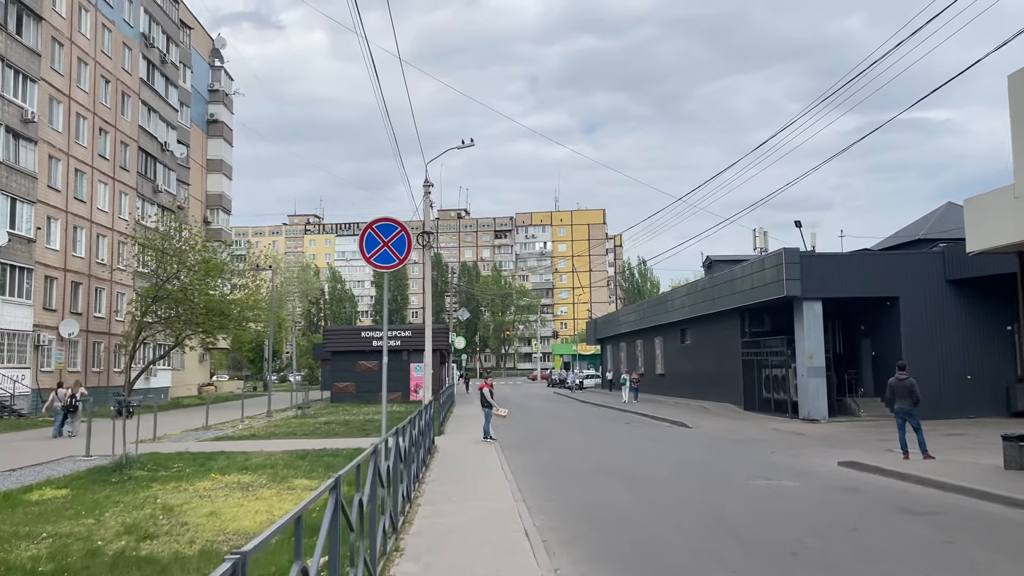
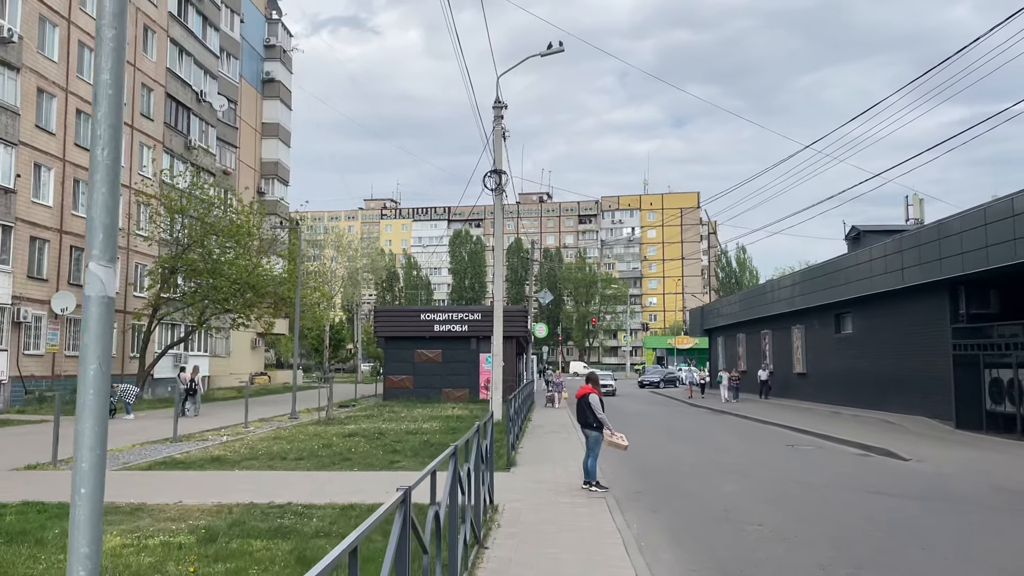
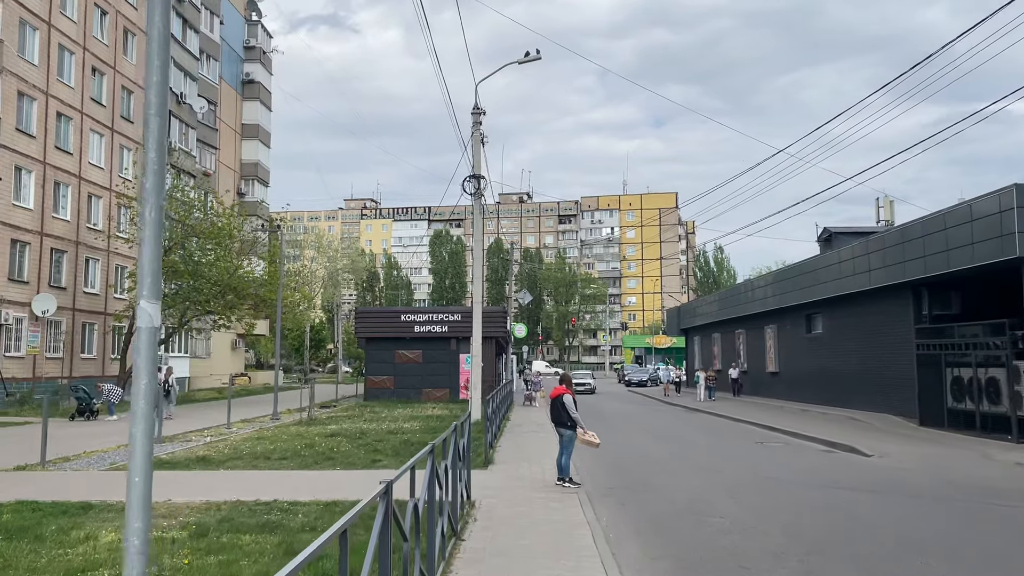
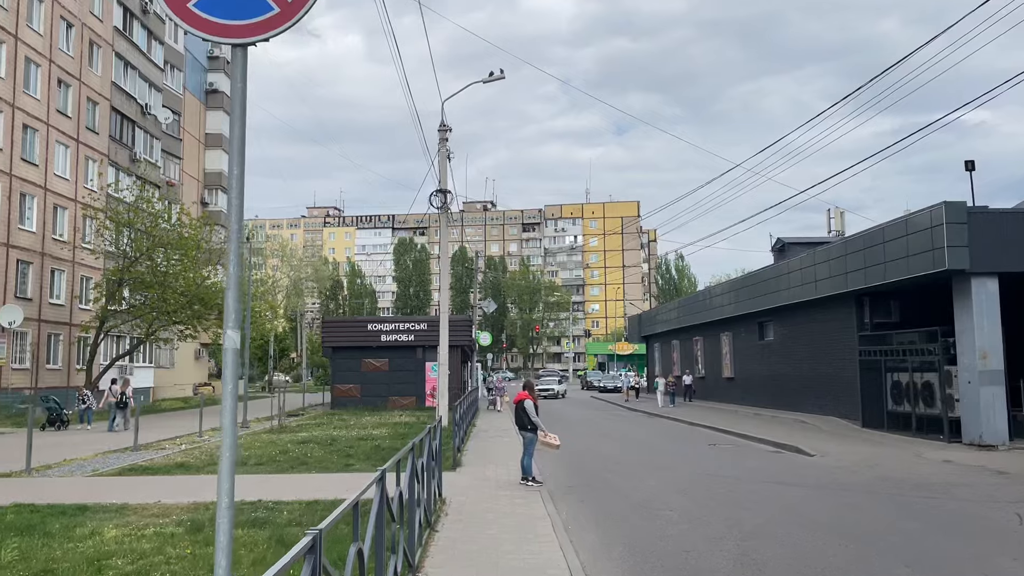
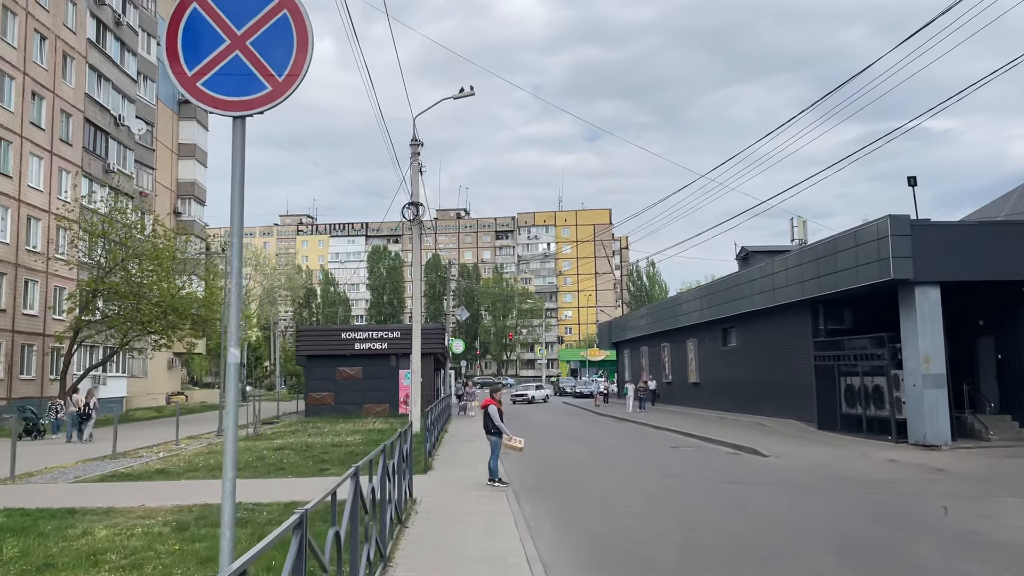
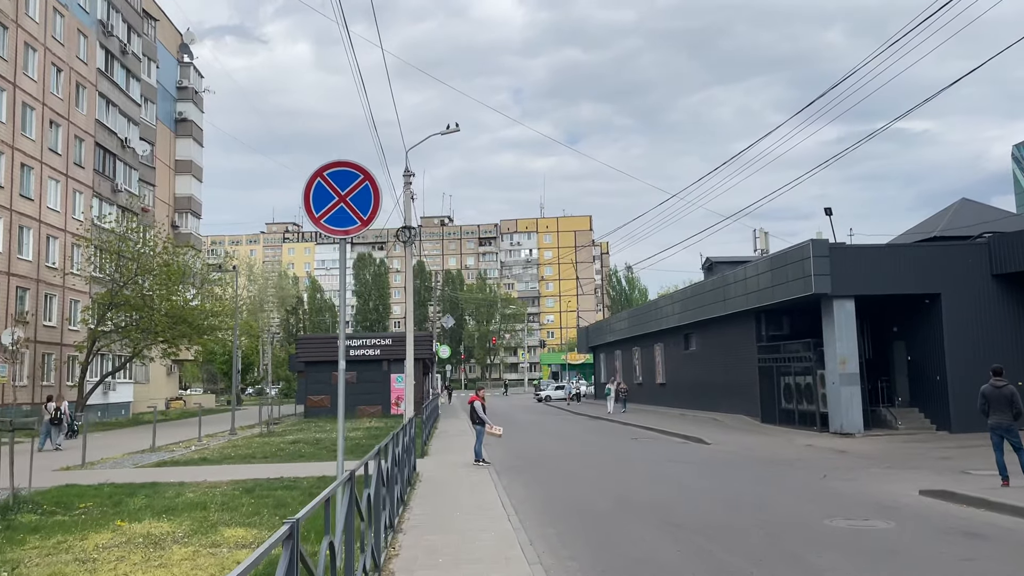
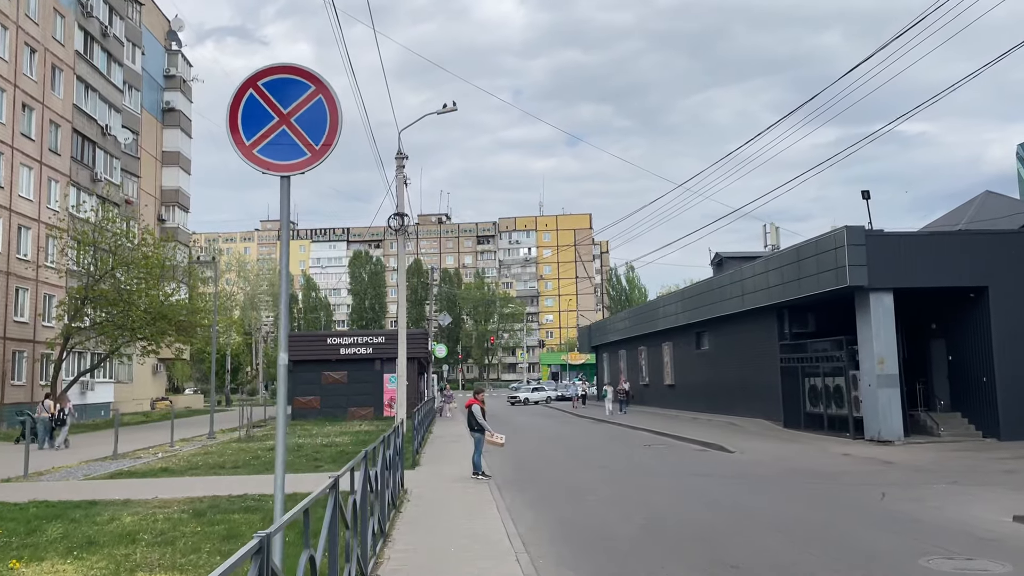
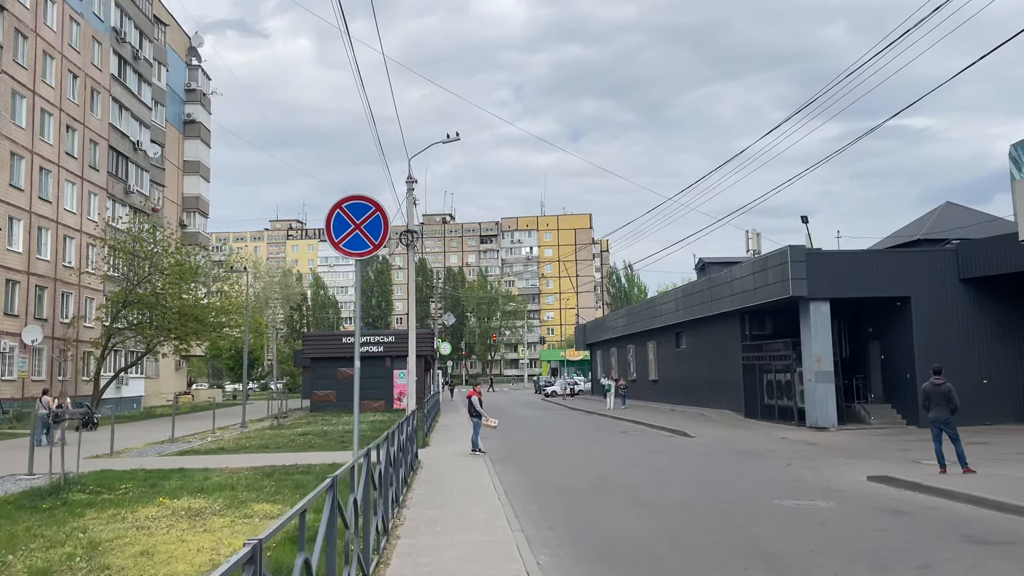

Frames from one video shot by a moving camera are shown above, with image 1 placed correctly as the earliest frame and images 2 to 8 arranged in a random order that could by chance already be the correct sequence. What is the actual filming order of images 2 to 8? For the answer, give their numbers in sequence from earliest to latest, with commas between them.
8, 6, 7, 5, 4, 3, 2
